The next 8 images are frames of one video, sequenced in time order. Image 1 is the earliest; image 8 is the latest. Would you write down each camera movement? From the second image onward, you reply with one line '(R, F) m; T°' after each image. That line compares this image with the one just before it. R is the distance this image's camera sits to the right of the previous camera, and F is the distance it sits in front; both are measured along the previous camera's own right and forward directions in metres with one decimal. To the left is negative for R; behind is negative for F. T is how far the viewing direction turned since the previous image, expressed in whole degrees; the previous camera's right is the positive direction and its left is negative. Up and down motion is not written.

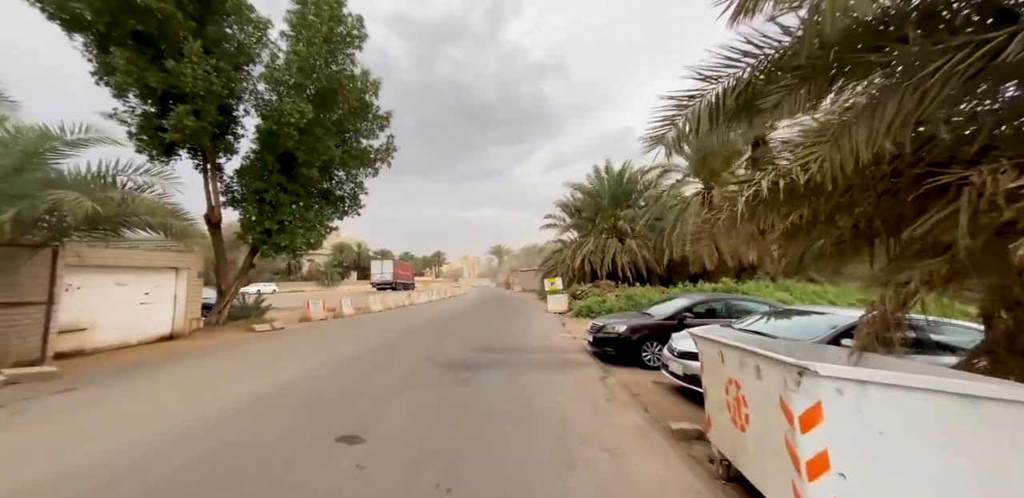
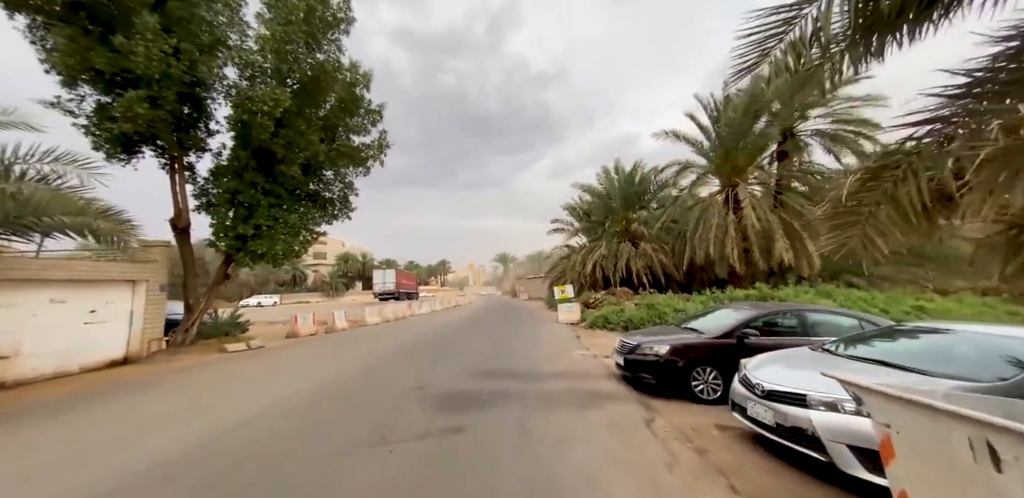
(-0.1, +1.6) m; -1°
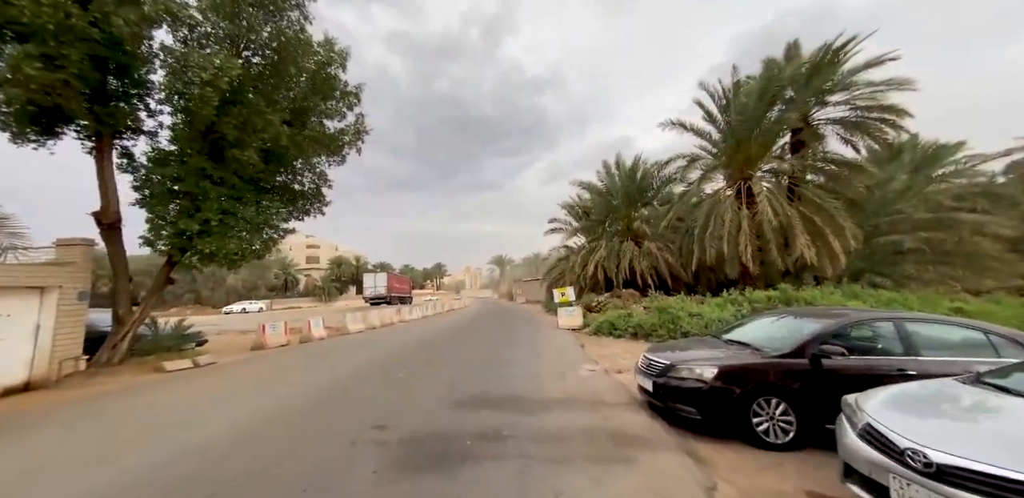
(+0.1, +1.6) m; +1°
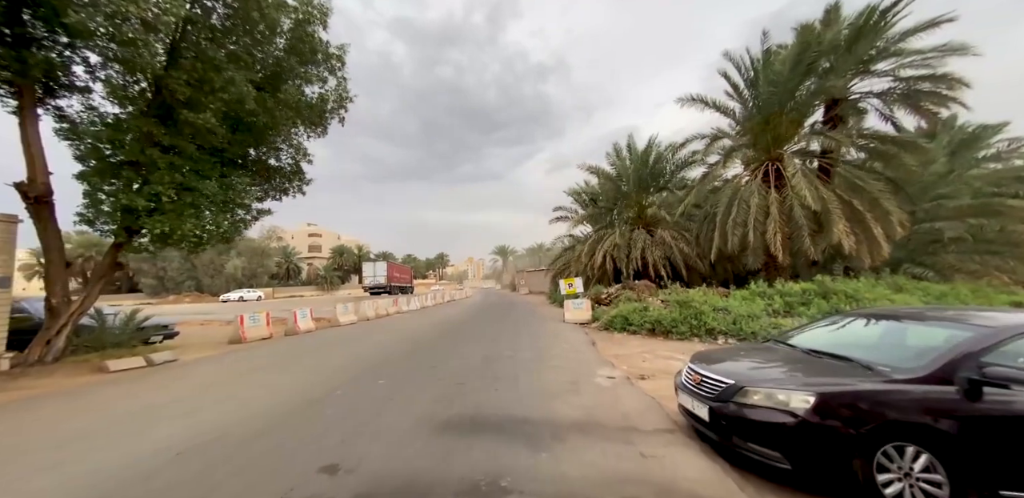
(0.0, +1.4) m; -1°
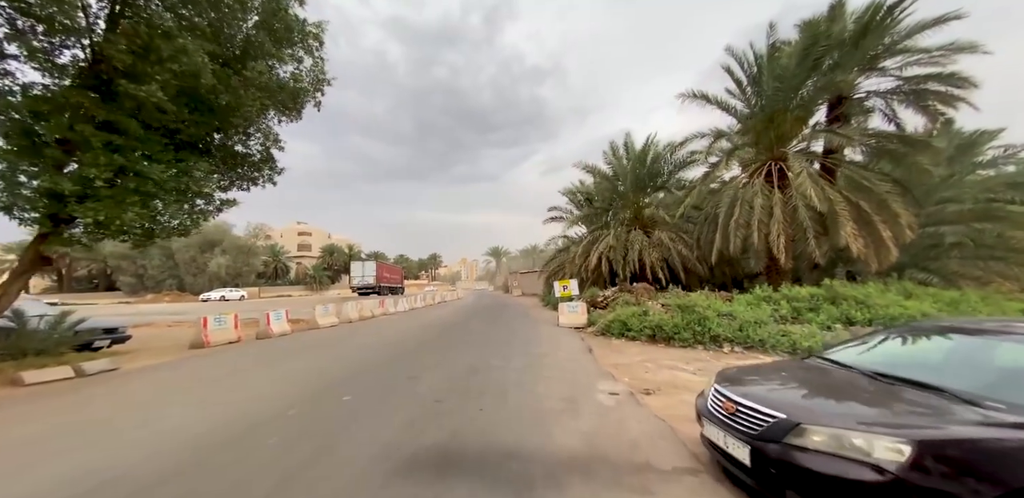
(+0.1, +0.9) m; +1°
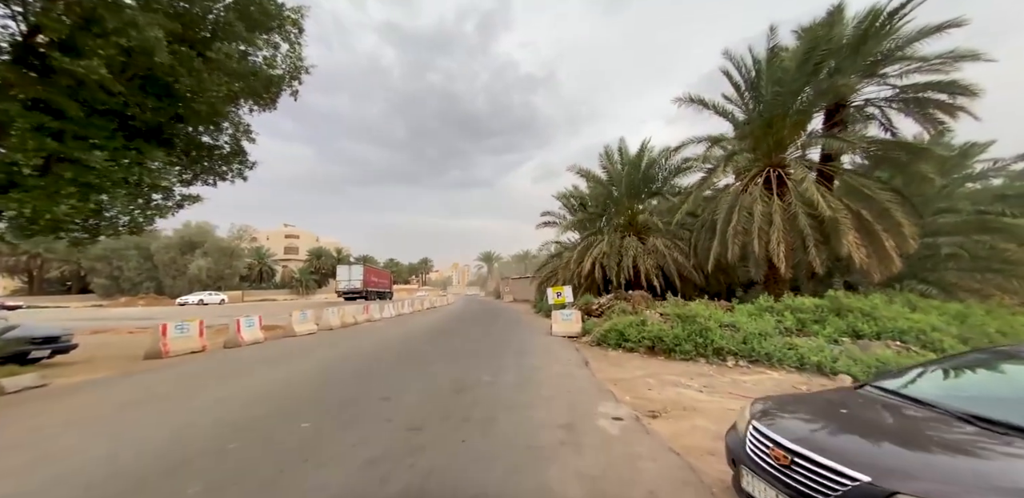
(0.0, +0.7) m; +1°
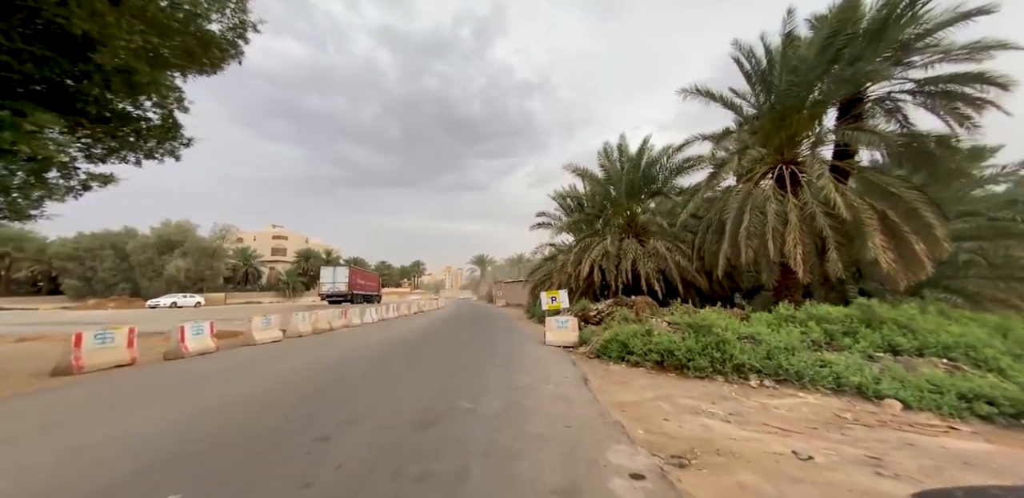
(+0.1, +1.5) m; +1°
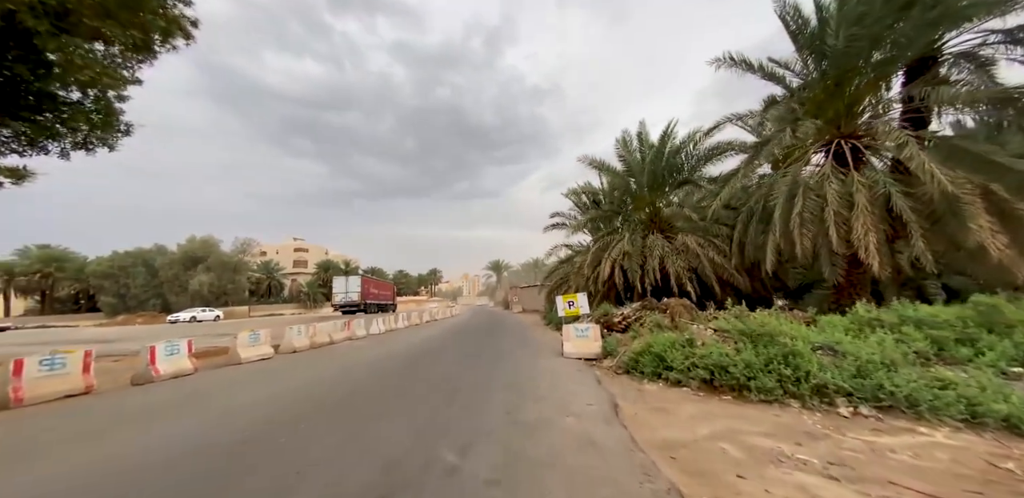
(+0.3, +1.7) m; -3°
